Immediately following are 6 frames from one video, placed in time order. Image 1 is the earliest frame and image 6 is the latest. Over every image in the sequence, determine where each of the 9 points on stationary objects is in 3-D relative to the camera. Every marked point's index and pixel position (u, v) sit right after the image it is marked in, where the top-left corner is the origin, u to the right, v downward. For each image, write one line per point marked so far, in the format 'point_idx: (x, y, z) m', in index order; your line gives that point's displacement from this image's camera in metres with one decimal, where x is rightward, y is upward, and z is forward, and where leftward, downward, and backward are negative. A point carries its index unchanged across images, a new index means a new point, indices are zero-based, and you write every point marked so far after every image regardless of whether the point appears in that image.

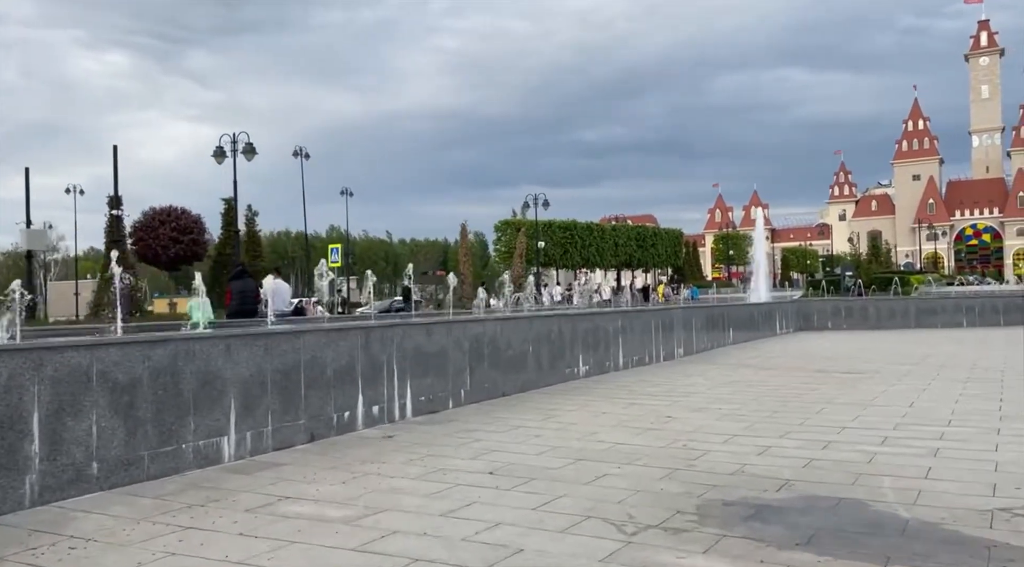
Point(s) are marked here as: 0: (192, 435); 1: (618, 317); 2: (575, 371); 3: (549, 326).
0: (-1.7, -0.8, +4.6) m
1: (+1.2, -0.4, +10.2) m
2: (+0.6, -0.9, +8.9) m
3: (+0.4, -0.4, +8.5) m
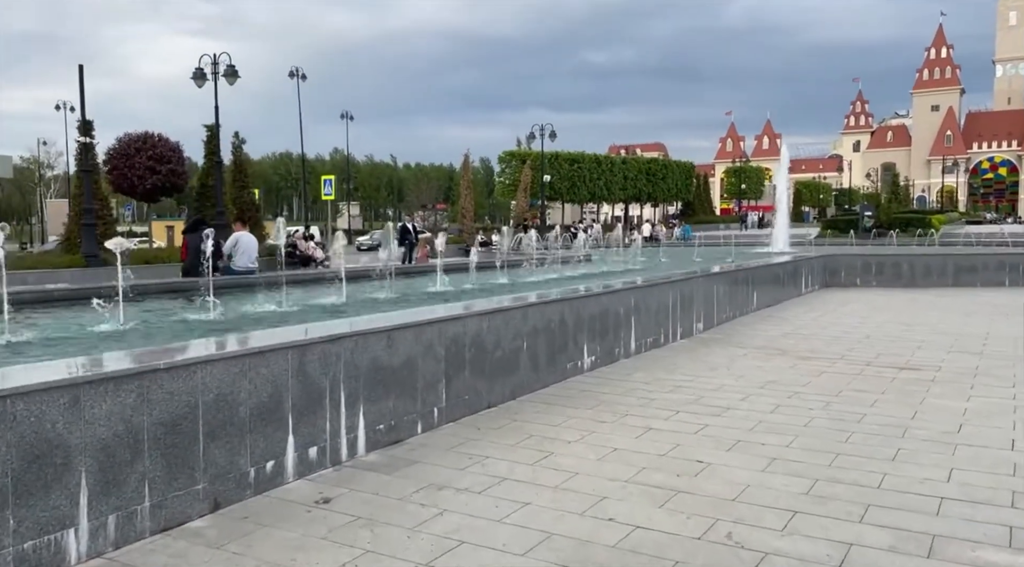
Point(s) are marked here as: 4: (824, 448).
0: (-1.8, -0.9, +3.2) m
1: (+1.2, -0.1, +8.6) m
2: (+0.5, -0.7, +7.4) m
3: (+0.3, -0.2, +6.9) m
4: (+1.8, -0.9, +5.1) m
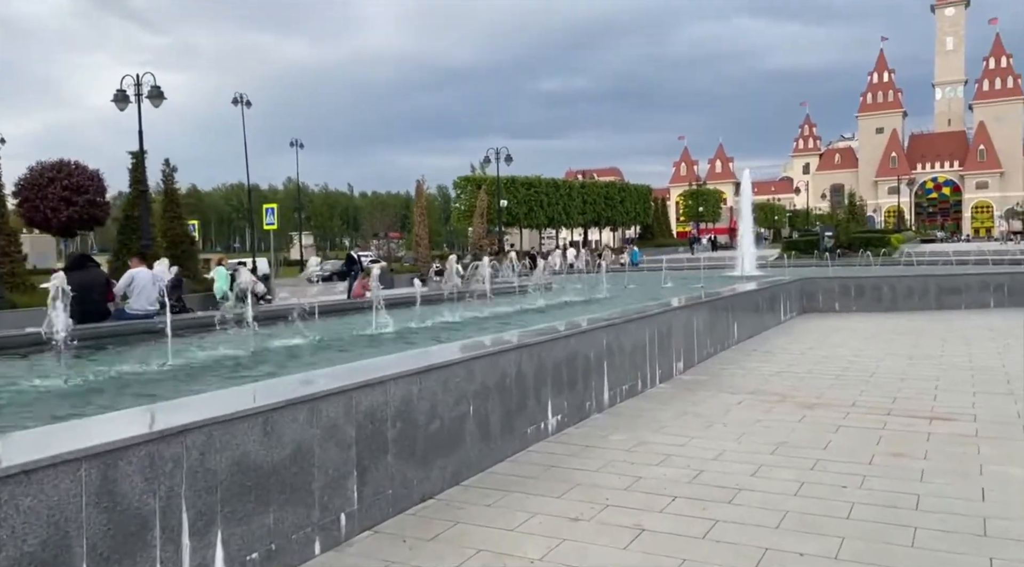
0: (-1.9, -1.1, +1.5) m
1: (+0.7, -0.4, +7.1) m
2: (+0.2, -1.0, +5.9) m
3: (0.0, -0.5, +5.4) m
4: (+1.5, -1.1, +3.7) m
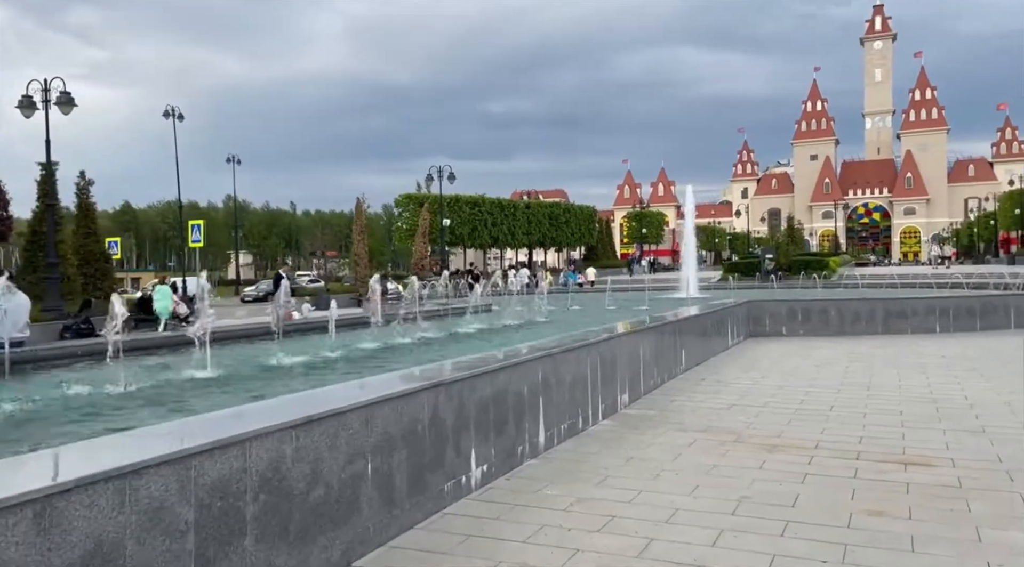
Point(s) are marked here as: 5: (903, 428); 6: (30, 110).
0: (-2.1, -1.1, +0.4) m
1: (+0.2, -0.6, +6.2) m
2: (-0.3, -1.1, +4.9) m
3: (-0.5, -0.6, +4.4) m
4: (+1.2, -1.2, +2.8) m
5: (+3.2, -1.2, +7.4) m
6: (-9.7, +3.5, +18.1) m
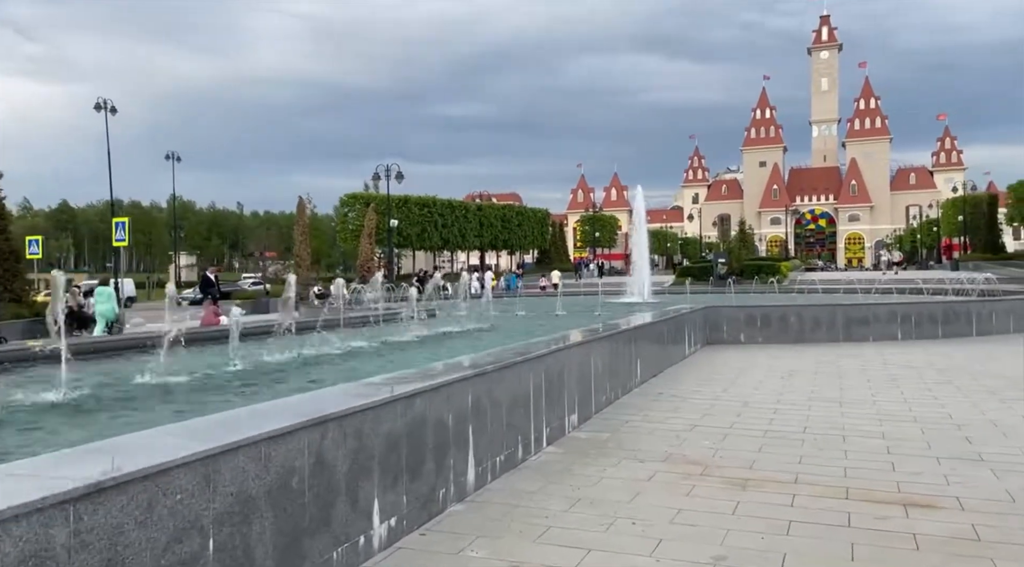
0: (-2.3, -1.1, -0.8) m
1: (-0.3, -0.6, +5.1) m
2: (-0.7, -1.1, +3.8) m
3: (-0.8, -0.7, +3.3) m
4: (+0.9, -1.2, +1.7) m
5: (+2.7, -1.2, +6.4) m
6: (-10.8, +3.5, +16.5) m
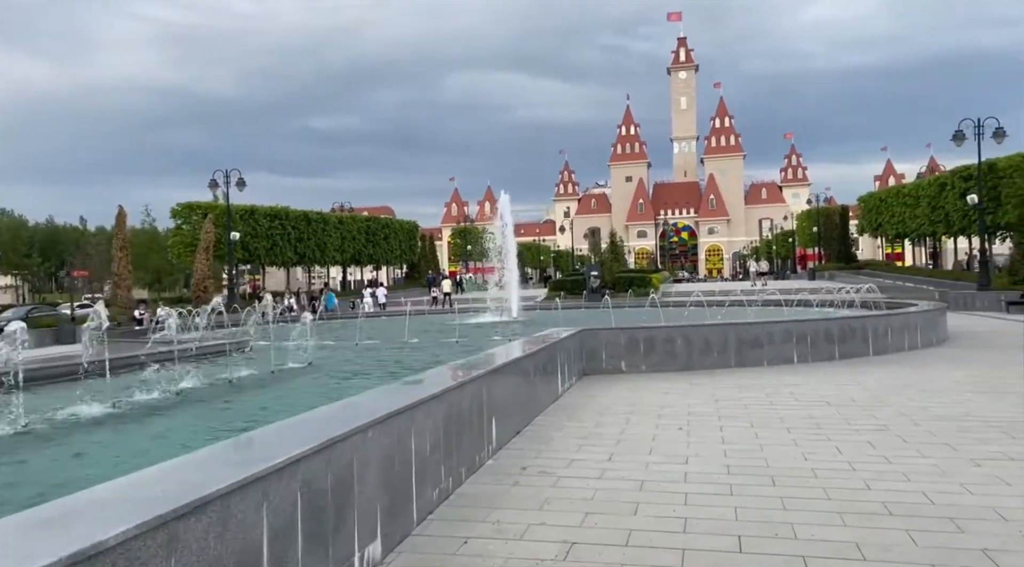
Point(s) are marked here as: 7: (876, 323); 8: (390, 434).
0: (-2.3, -1.2, -4.0) m
1: (-1.1, -0.8, +2.1) m
2: (-1.4, -1.3, +0.7) m
3: (-1.5, -0.8, +0.2) m
4: (+0.5, -1.4, -1.1) m
5: (+1.6, -1.4, +3.8) m
6: (-13.2, +3.0, +11.9) m
7: (+6.6, -0.7, +16.1) m
8: (-0.6, -0.8, +4.7) m
